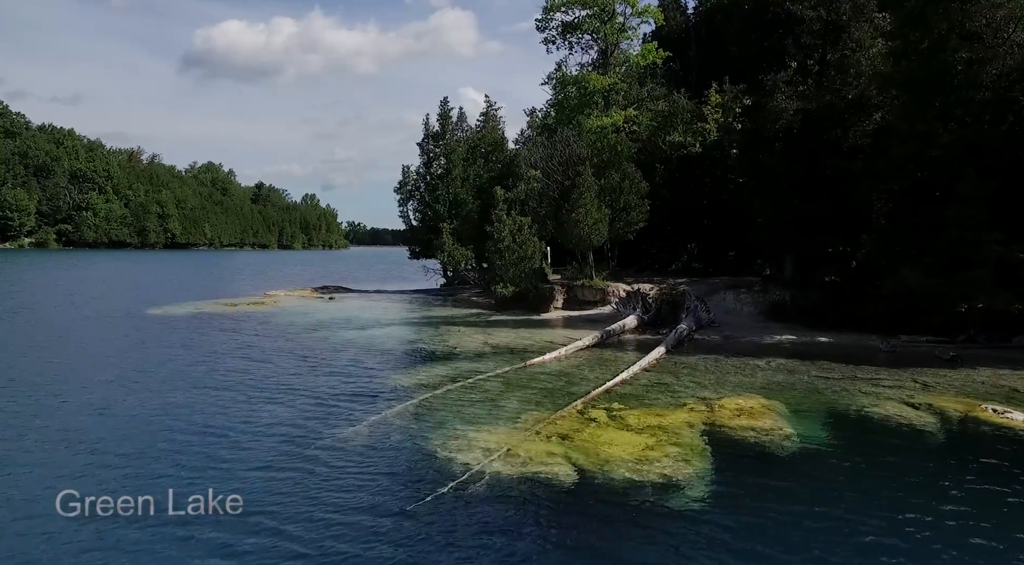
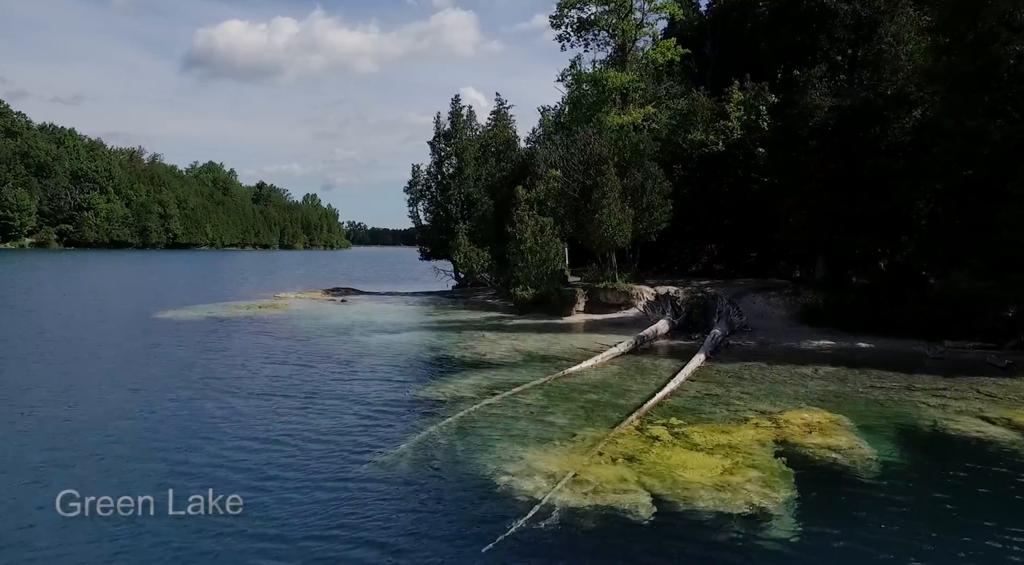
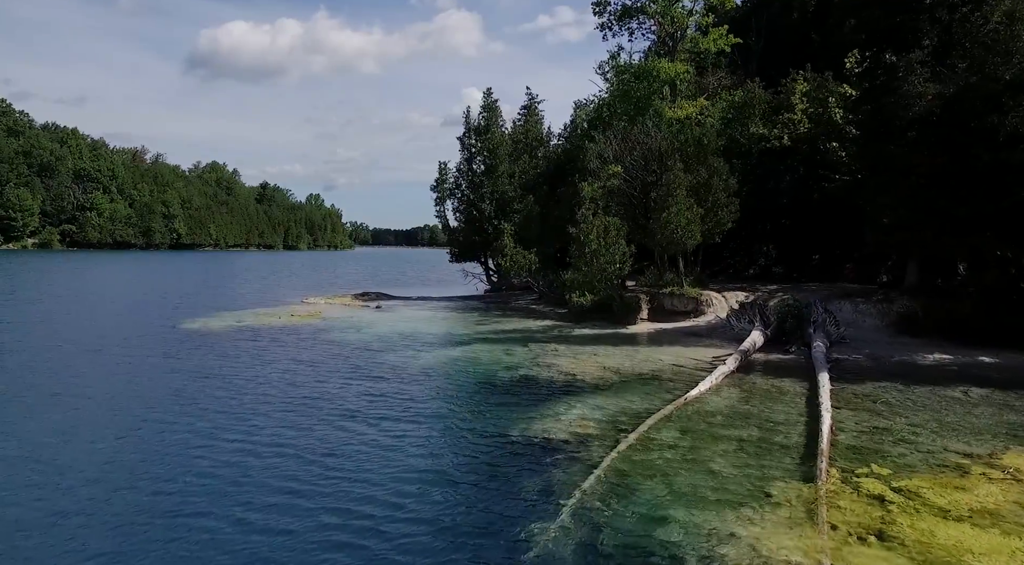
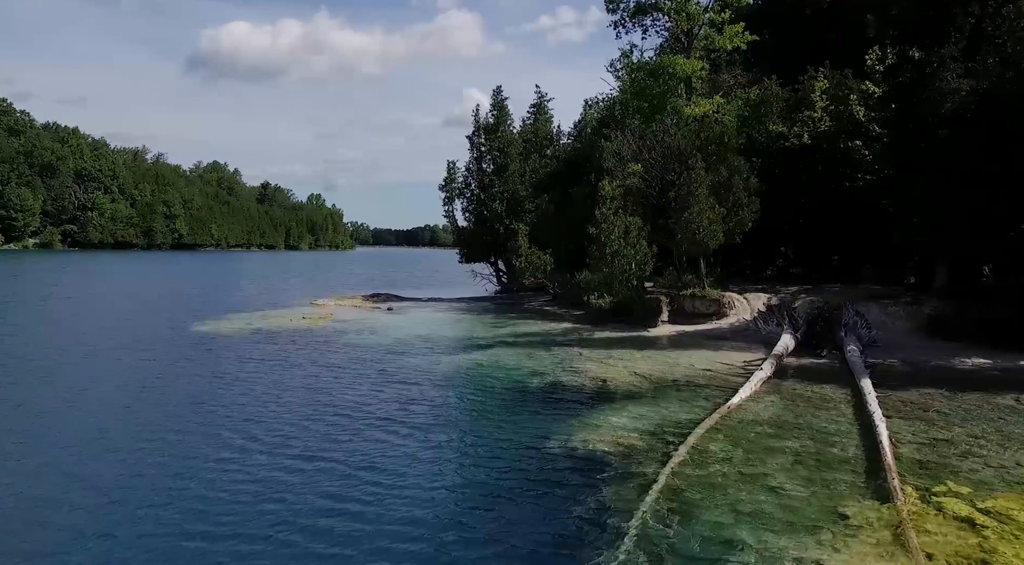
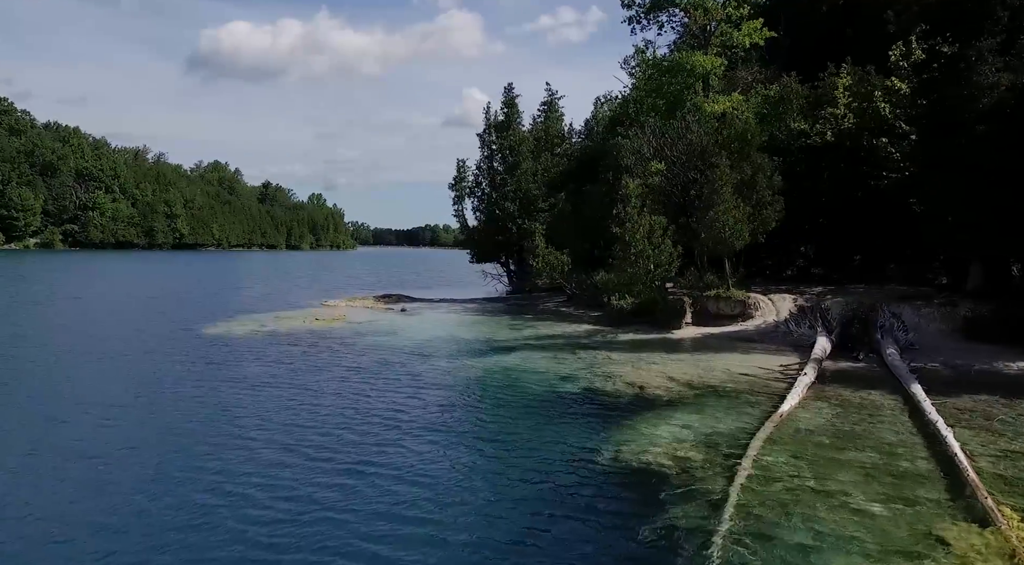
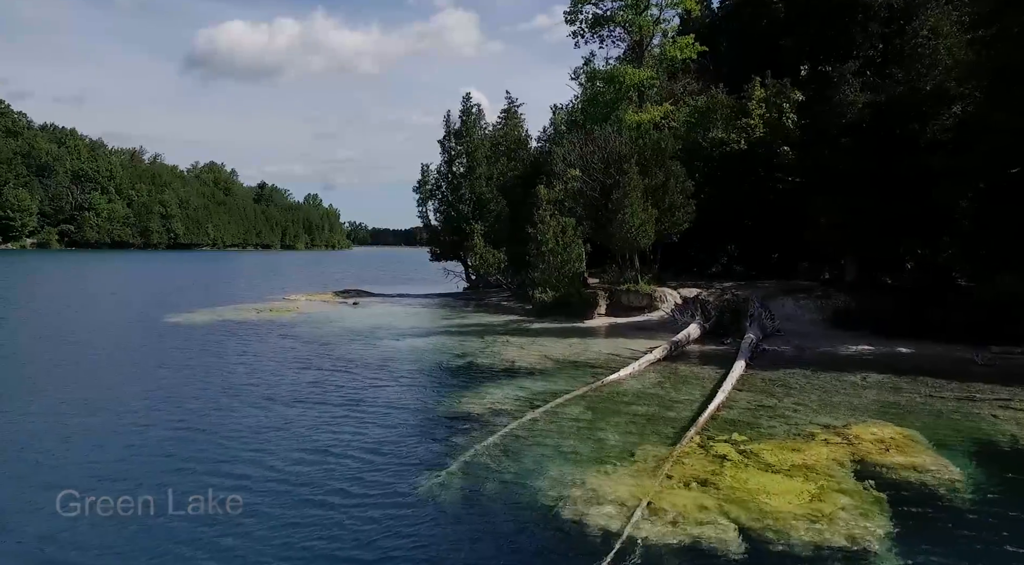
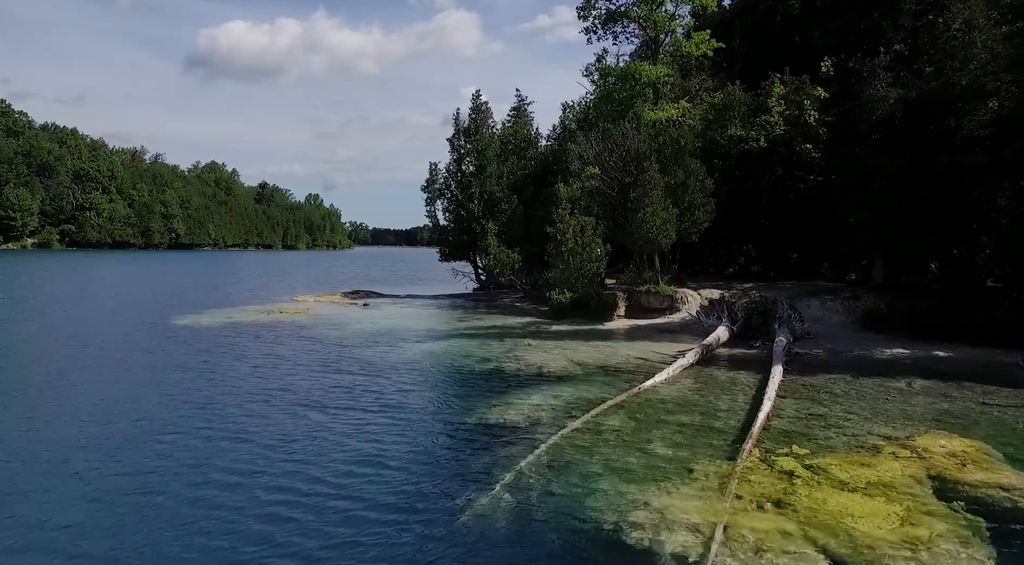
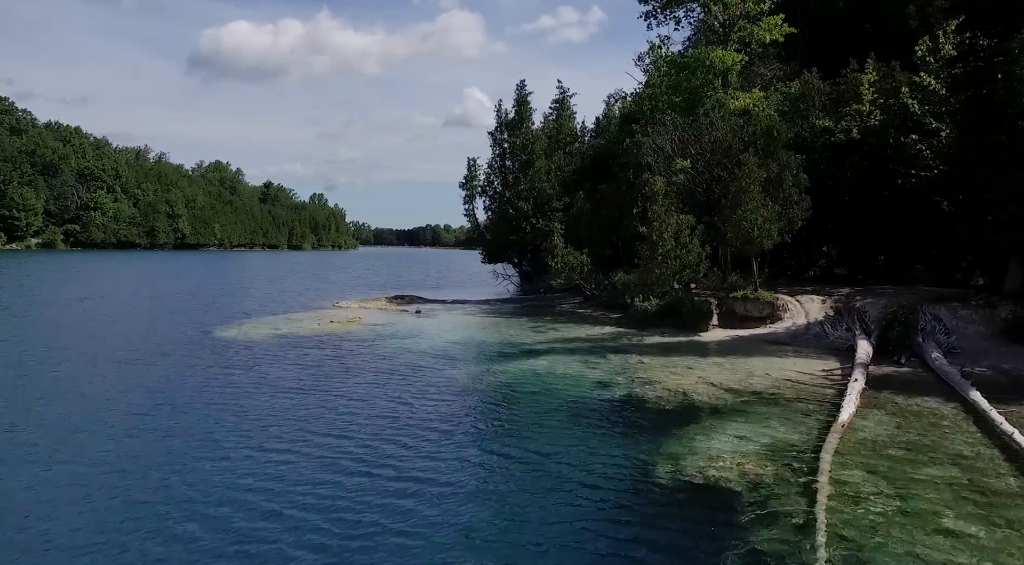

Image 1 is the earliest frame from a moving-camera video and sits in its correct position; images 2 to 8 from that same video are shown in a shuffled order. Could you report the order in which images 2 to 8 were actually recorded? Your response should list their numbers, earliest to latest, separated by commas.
2, 6, 7, 3, 4, 5, 8
